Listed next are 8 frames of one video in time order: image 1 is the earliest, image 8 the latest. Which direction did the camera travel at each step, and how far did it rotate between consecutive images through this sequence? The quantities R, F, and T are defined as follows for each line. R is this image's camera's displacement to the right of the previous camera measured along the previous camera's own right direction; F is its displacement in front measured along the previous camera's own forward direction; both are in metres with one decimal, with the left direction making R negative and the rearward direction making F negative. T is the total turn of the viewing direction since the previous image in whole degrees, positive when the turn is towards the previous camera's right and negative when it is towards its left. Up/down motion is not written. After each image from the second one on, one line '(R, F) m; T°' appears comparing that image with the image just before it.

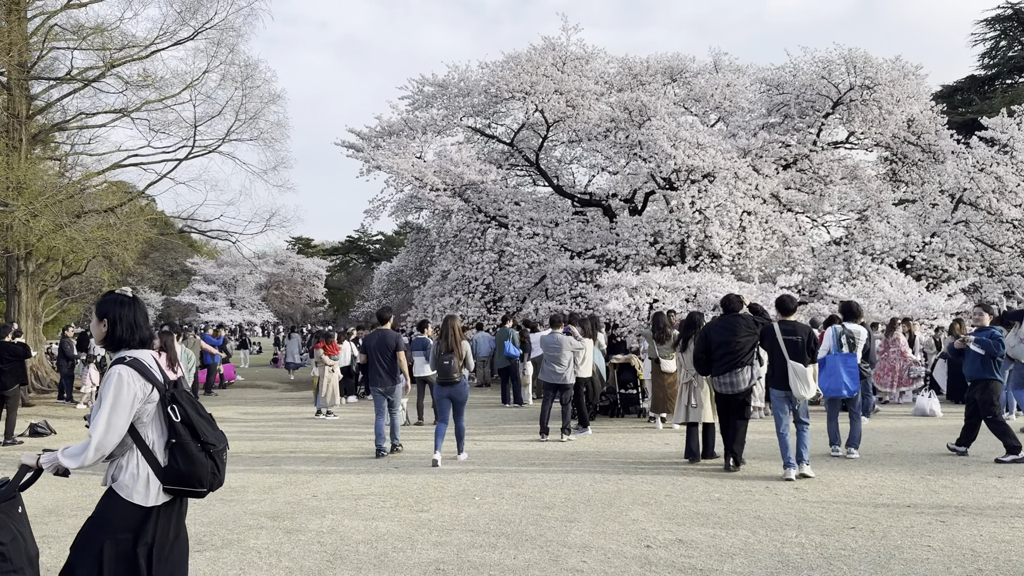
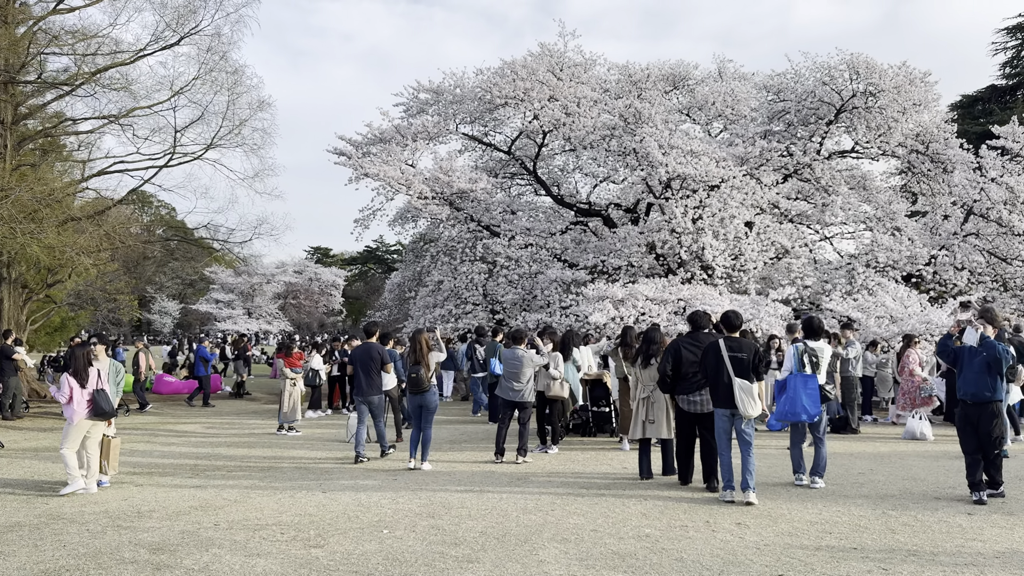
(+0.7, +0.5) m; -2°
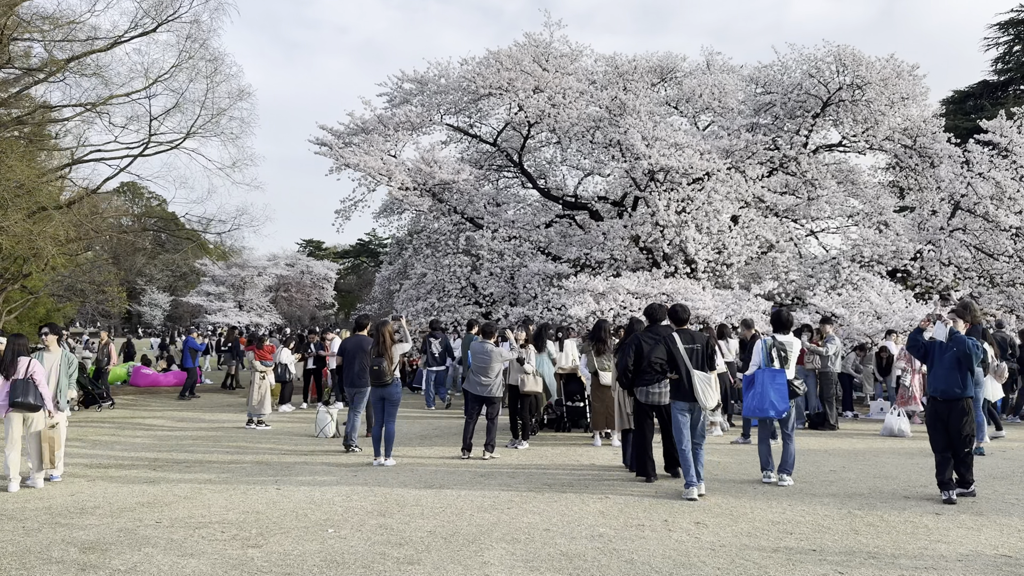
(+0.3, +0.2) m; 0°
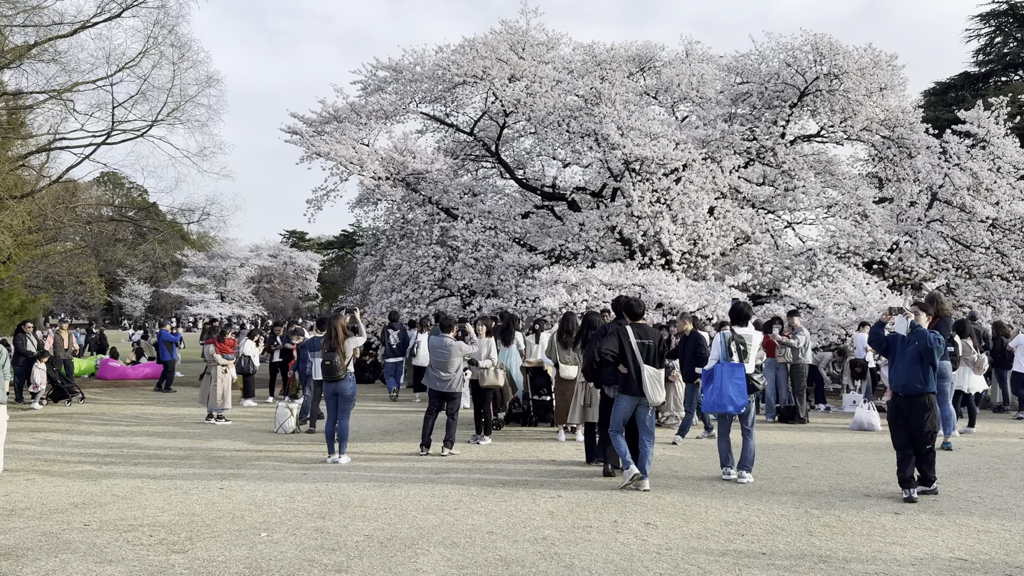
(+0.3, +0.2) m; +1°
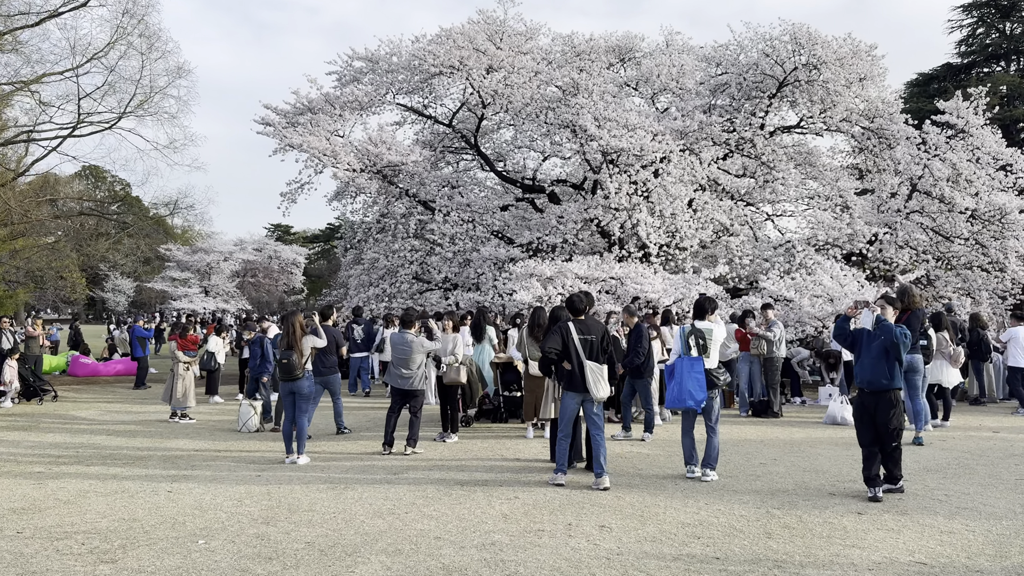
(+0.2, +0.2) m; +1°
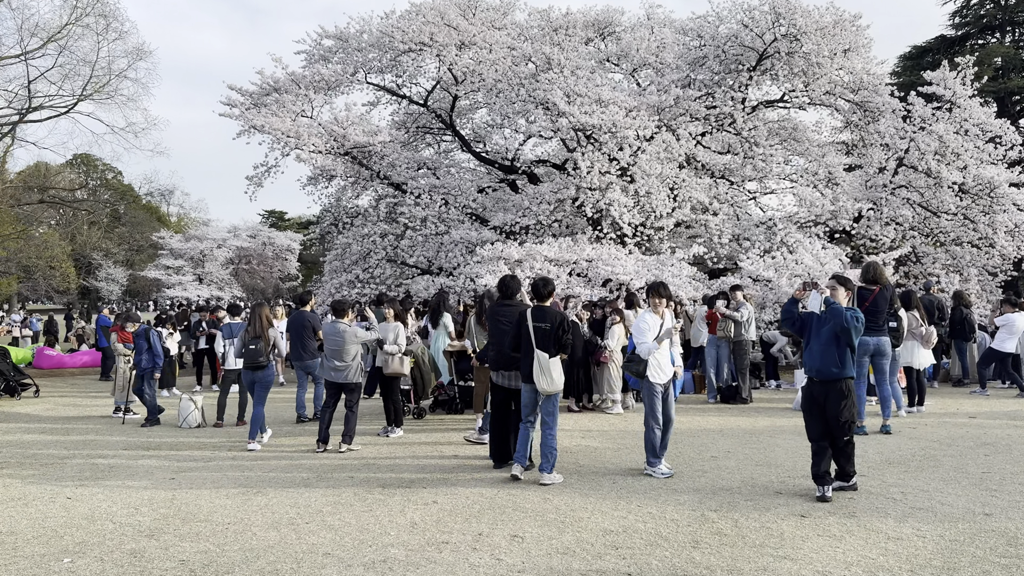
(+0.5, +0.4) m; 0°
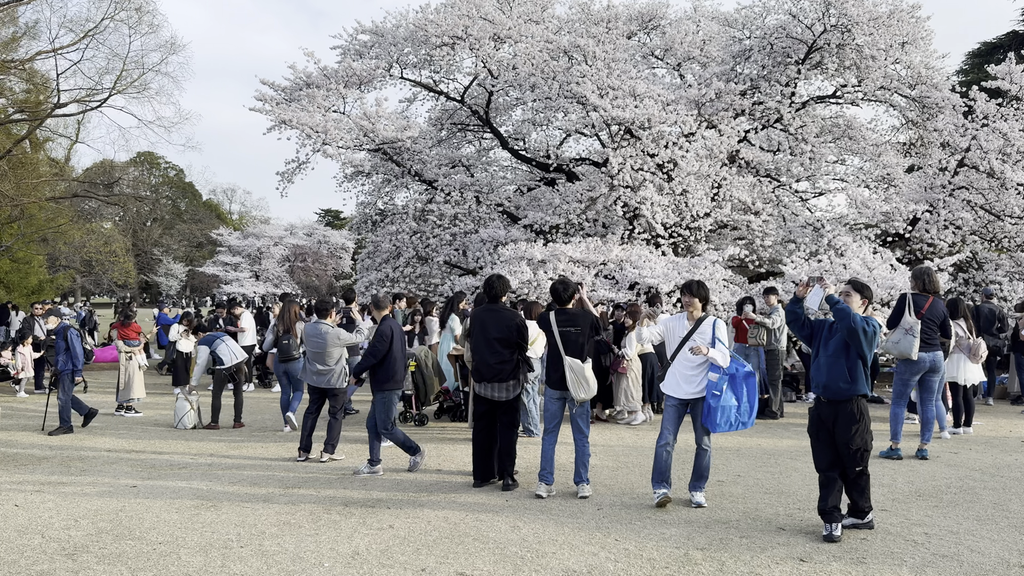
(+0.5, +0.5) m; -4°
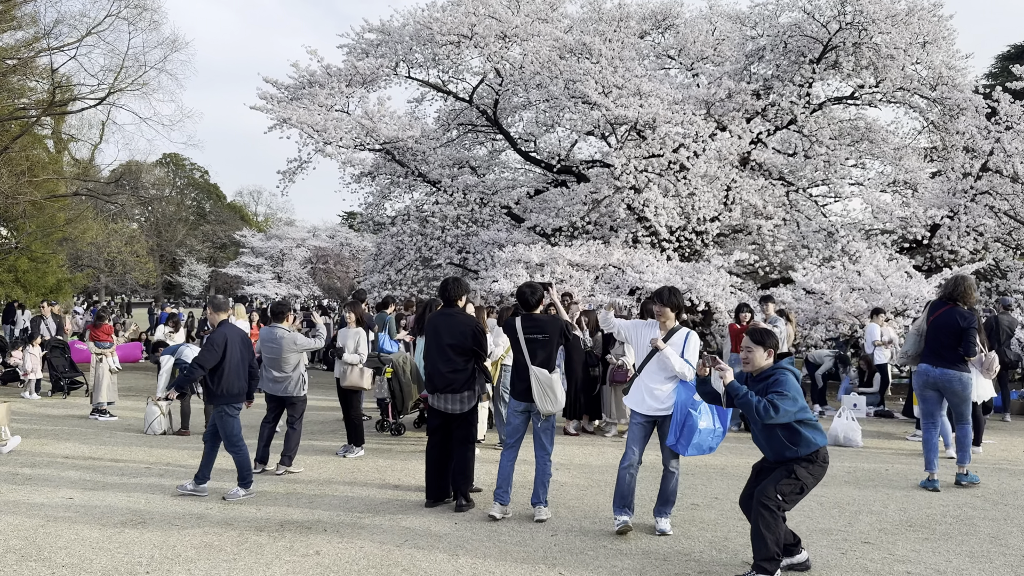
(+0.4, +0.4) m; -2°
